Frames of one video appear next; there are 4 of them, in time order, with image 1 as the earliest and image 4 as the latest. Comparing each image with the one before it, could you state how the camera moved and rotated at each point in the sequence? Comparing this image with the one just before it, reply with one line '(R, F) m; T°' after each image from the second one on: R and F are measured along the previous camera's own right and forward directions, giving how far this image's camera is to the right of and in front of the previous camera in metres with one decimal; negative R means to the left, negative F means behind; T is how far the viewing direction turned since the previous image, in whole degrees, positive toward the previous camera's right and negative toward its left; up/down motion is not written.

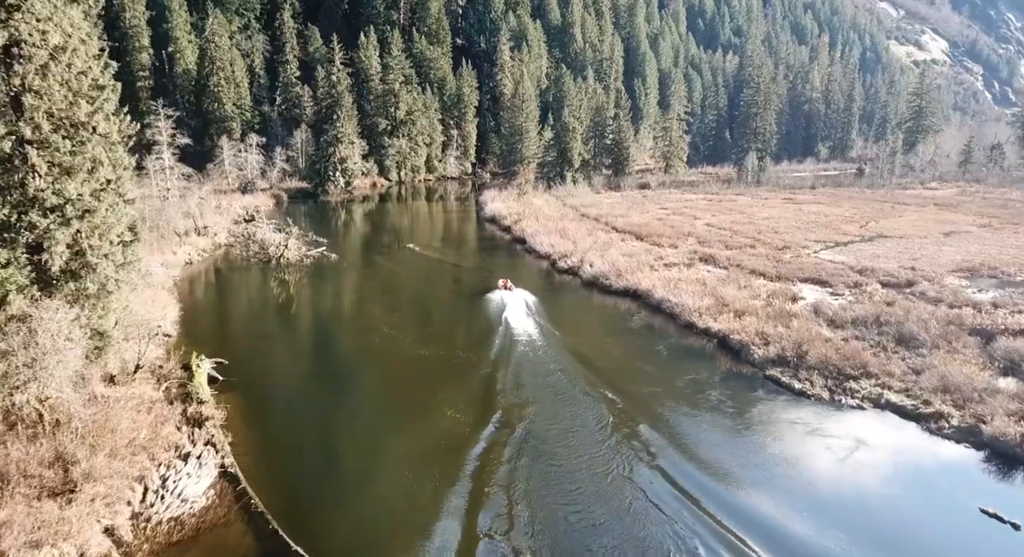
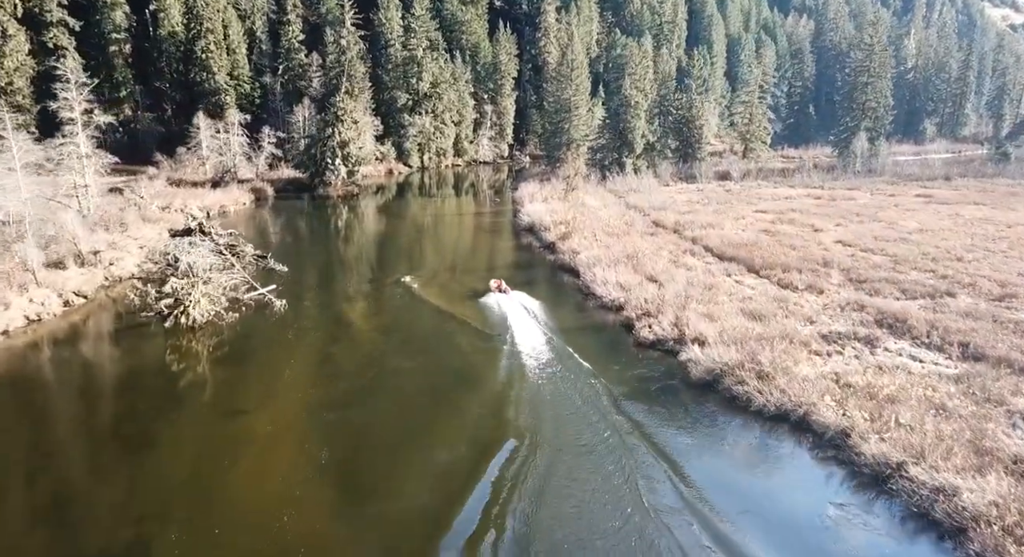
(-0.2, +10.9) m; -4°
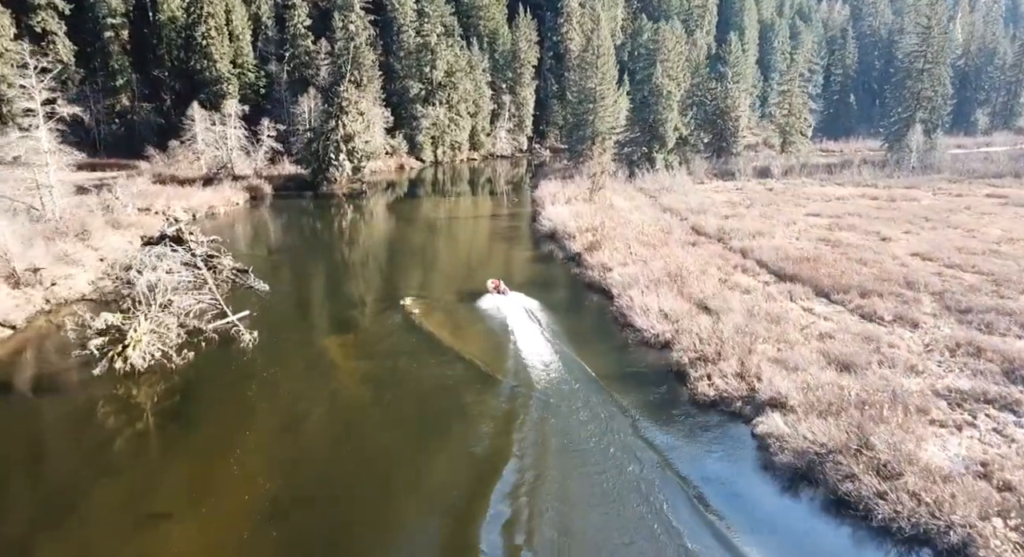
(-0.1, +3.5) m; -2°
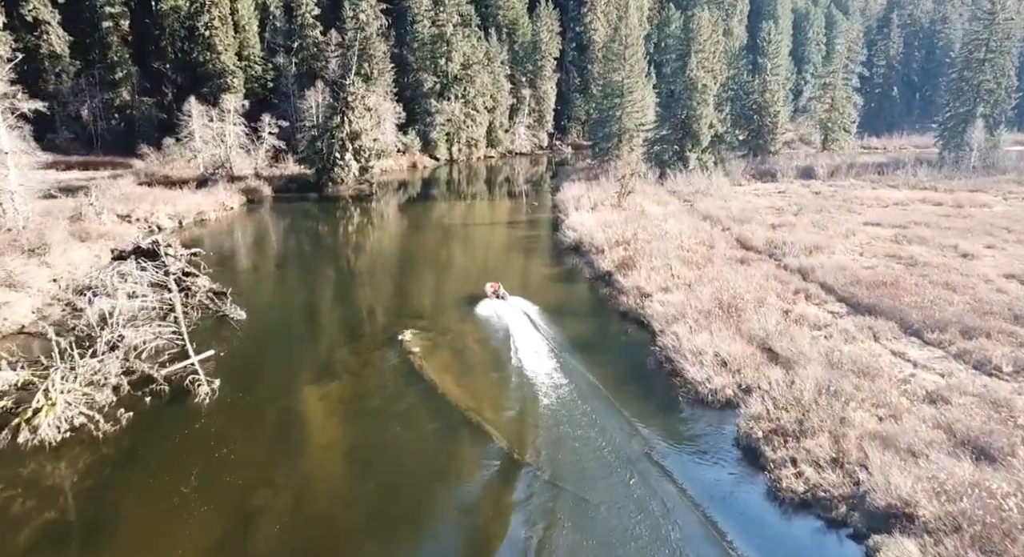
(-0.1, +3.1) m; -2°
